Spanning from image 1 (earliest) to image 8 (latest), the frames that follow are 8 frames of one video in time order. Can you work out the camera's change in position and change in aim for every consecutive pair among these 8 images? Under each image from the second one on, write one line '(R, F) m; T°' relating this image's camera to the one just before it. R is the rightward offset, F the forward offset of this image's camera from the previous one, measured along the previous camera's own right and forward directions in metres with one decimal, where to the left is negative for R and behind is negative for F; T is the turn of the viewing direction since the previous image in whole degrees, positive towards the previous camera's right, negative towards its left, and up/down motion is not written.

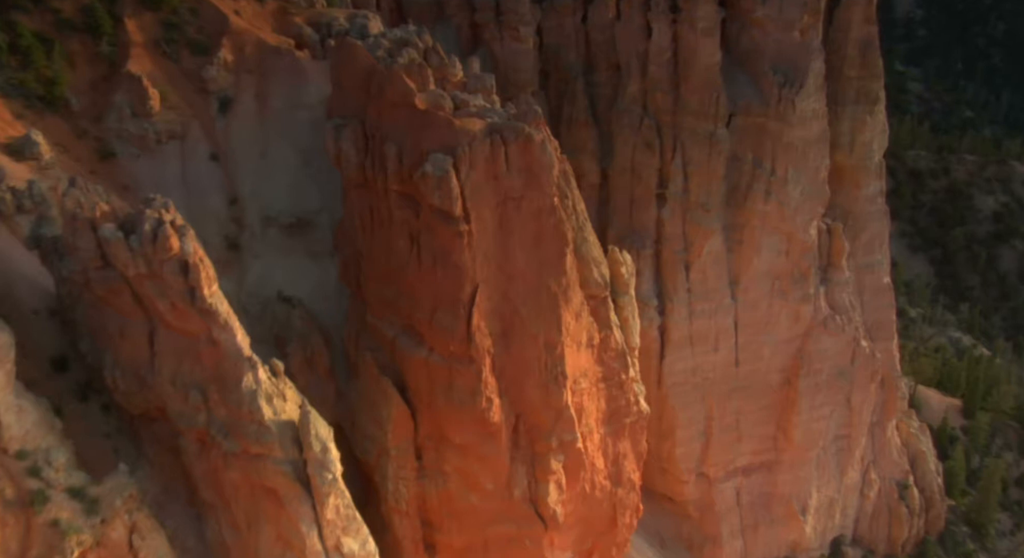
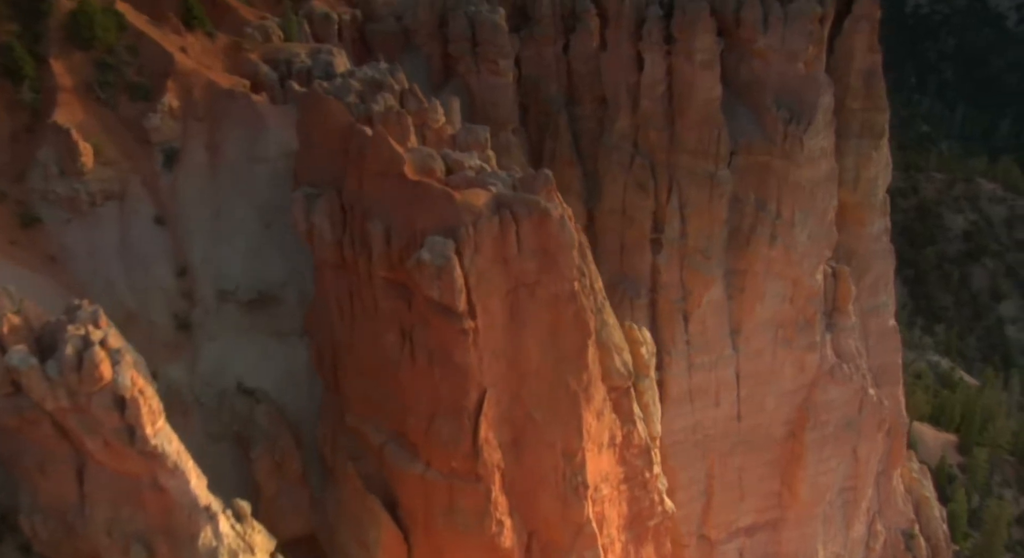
(-0.4, +1.4) m; +3°
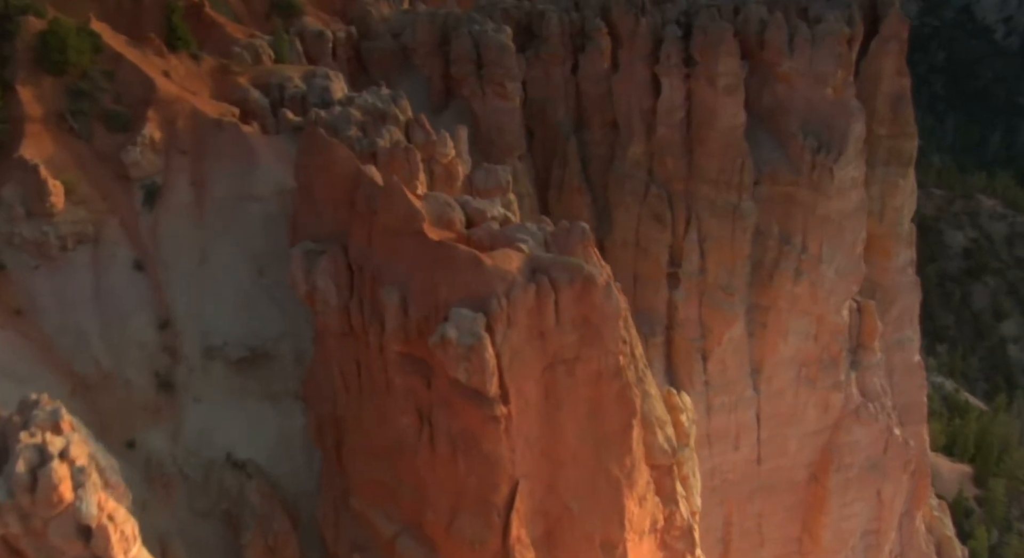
(-0.3, +0.9) m; +1°
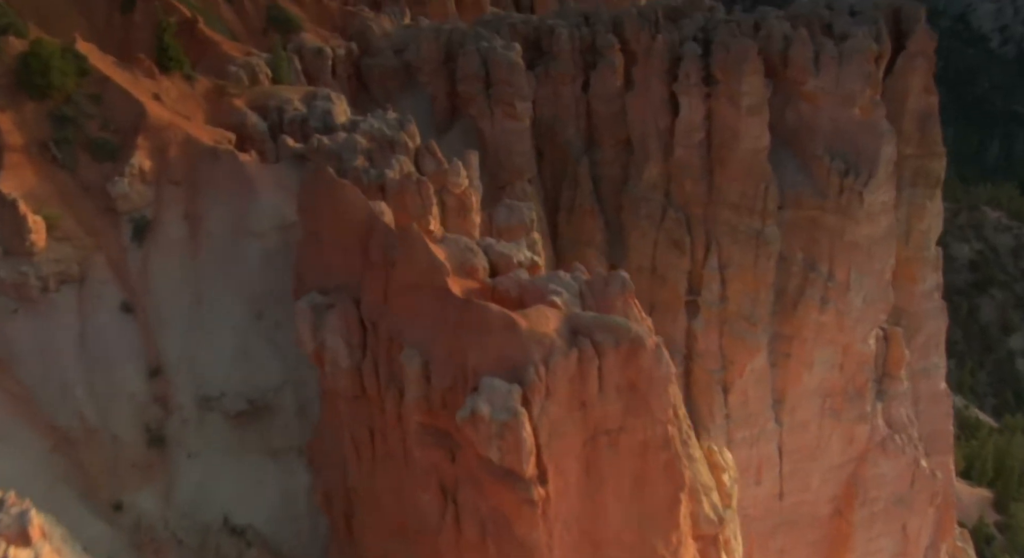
(-0.2, +0.7) m; 0°
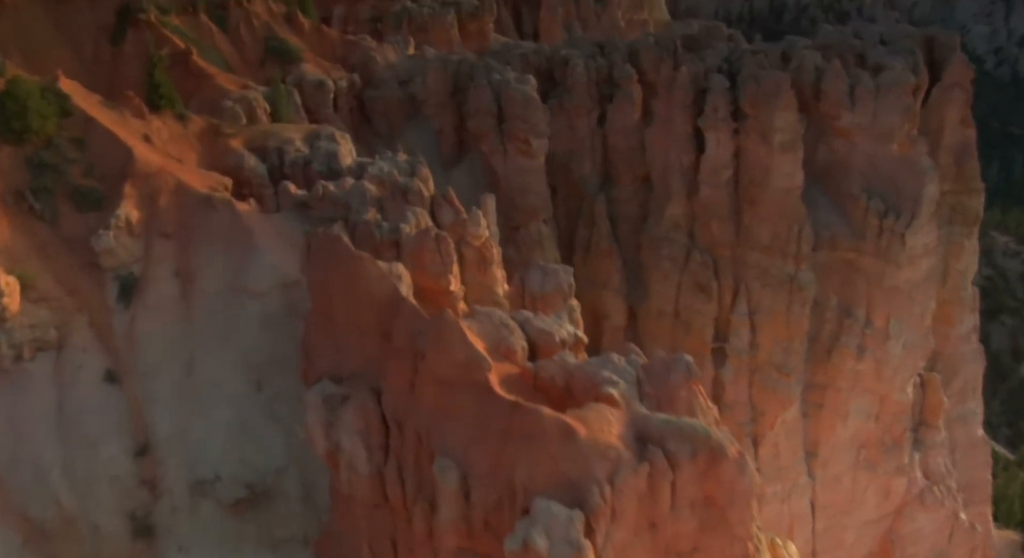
(-0.2, +0.8) m; 0°
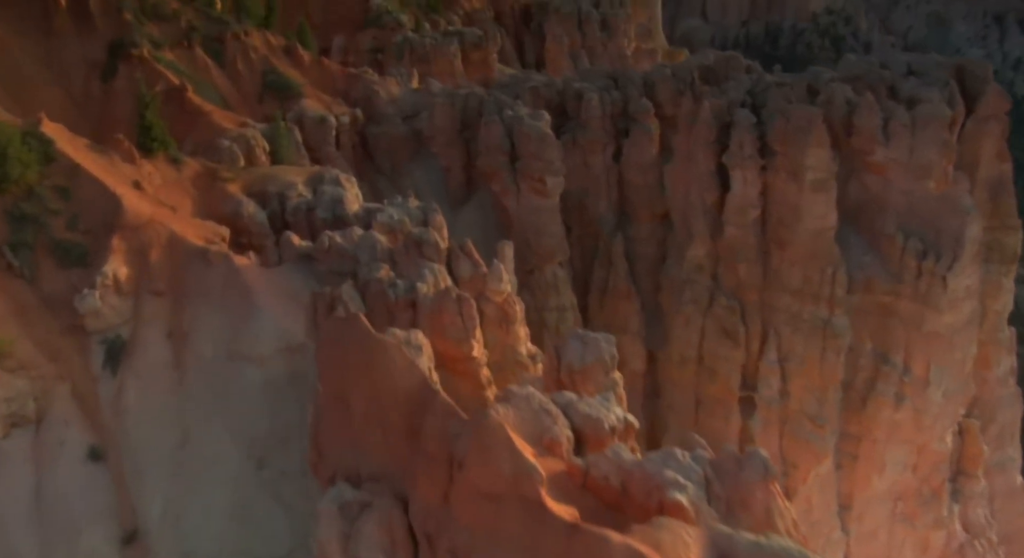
(-0.2, +0.7) m; 0°
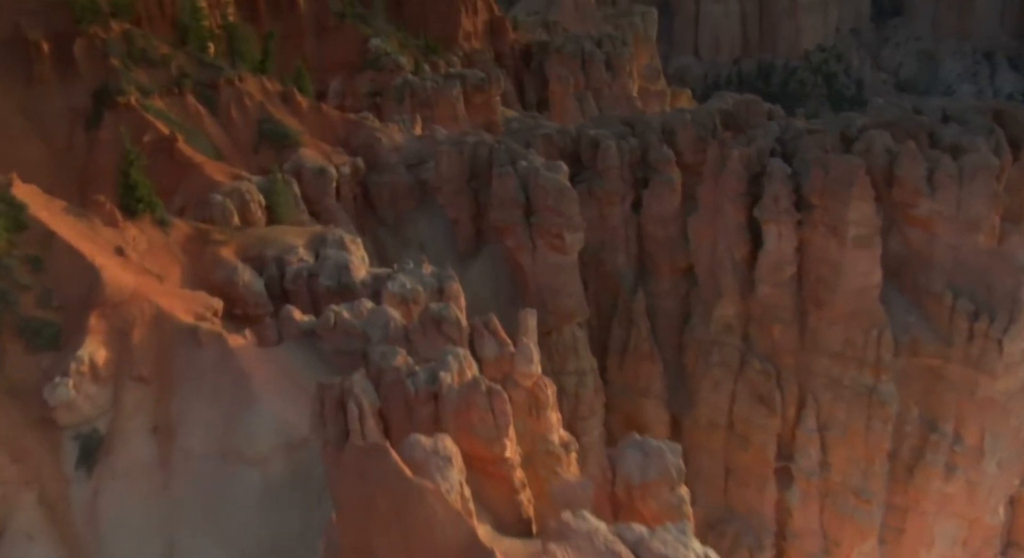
(-0.2, +0.8) m; 0°
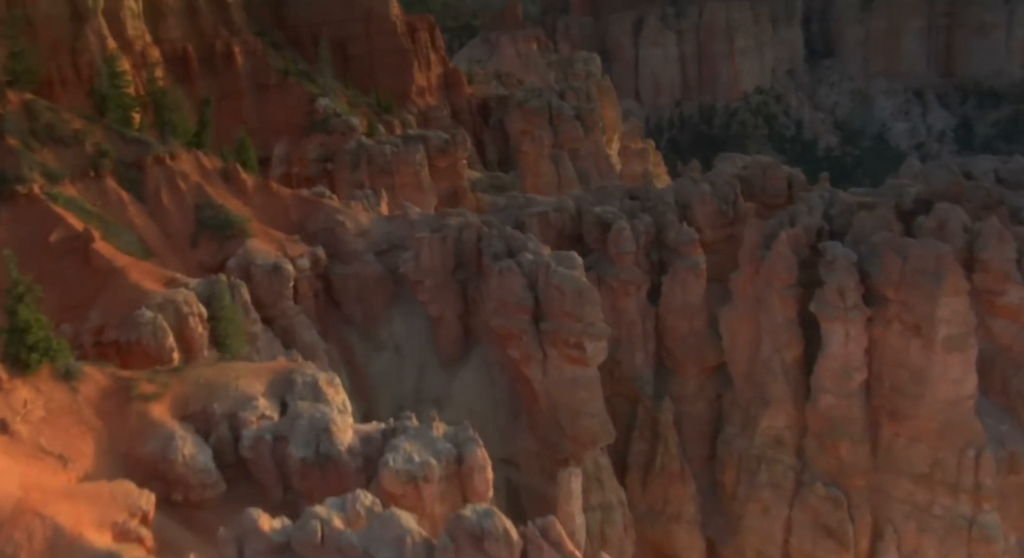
(-0.5, +2.0) m; +3°
